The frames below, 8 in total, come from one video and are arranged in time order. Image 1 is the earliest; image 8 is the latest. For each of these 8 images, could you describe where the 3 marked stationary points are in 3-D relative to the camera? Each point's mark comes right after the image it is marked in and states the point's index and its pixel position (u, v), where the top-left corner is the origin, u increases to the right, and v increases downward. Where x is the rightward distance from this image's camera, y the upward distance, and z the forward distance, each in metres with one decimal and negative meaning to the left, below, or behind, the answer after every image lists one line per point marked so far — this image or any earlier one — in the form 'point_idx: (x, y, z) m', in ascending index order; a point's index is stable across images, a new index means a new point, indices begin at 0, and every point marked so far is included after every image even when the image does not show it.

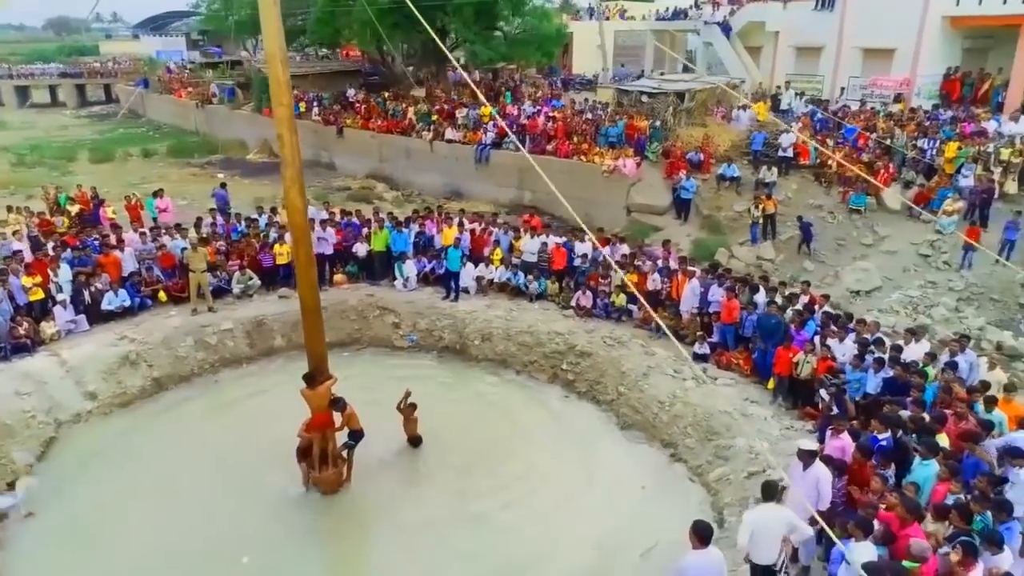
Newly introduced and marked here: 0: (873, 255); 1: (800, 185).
0: (+7.9, +0.7, +15.7) m
1: (+7.1, +2.6, +17.9) m
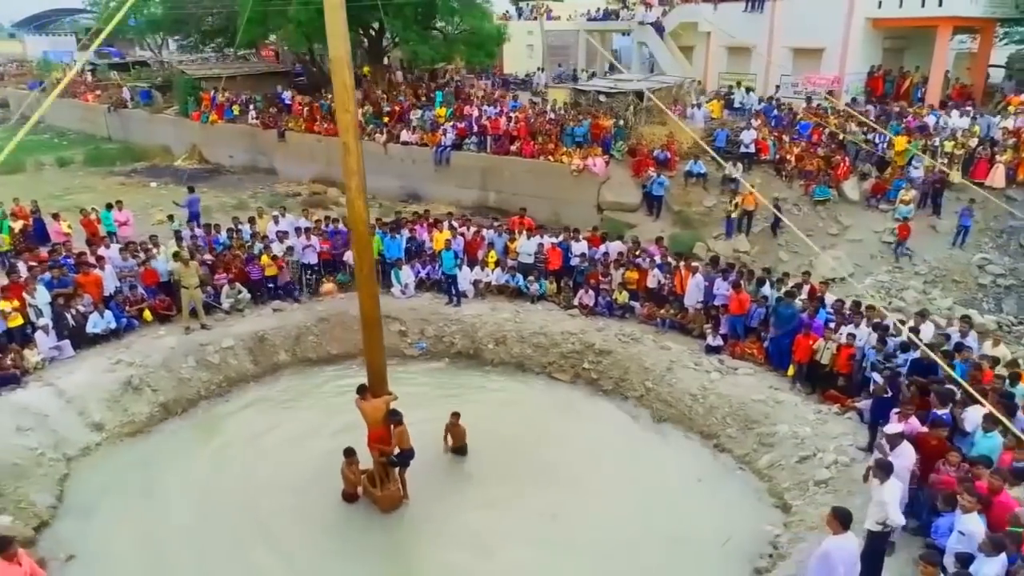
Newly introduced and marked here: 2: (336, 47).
0: (+7.6, +1.0, +16.7) m
1: (+6.5, +2.8, +18.7) m
2: (-1.8, +2.4, +7.3) m
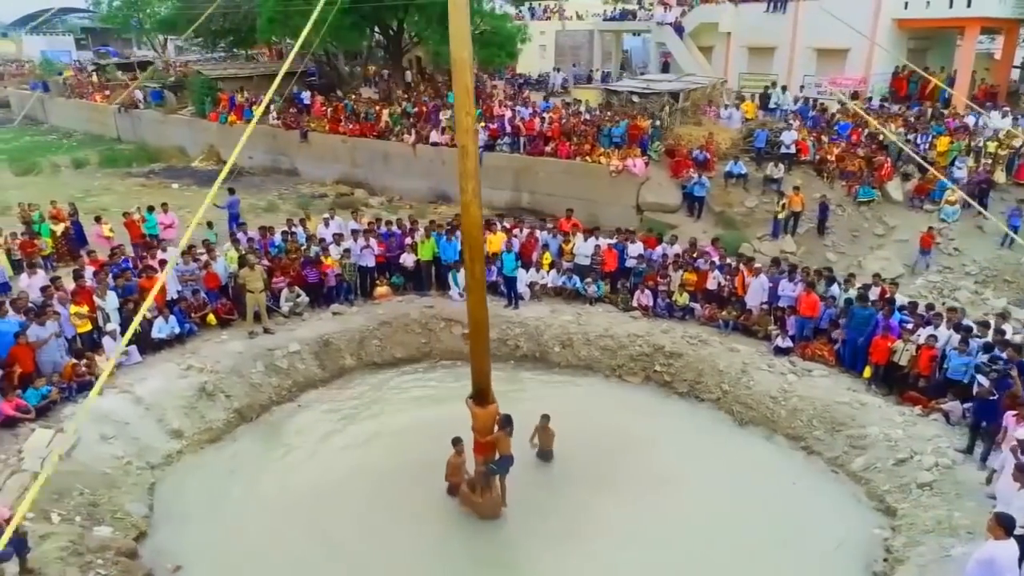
0: (+8.7, +1.0, +16.7) m
1: (+7.6, +2.8, +18.7) m
2: (-0.5, +2.4, +7.2) m
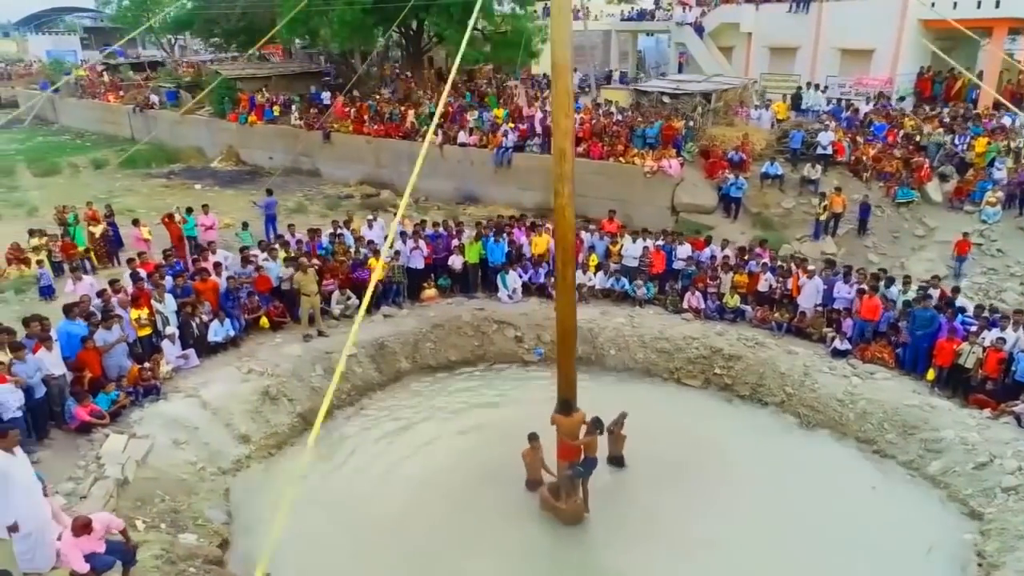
0: (+9.7, +1.0, +16.7) m
1: (+8.5, +2.8, +18.7) m
2: (+0.5, +2.3, +7.1) m
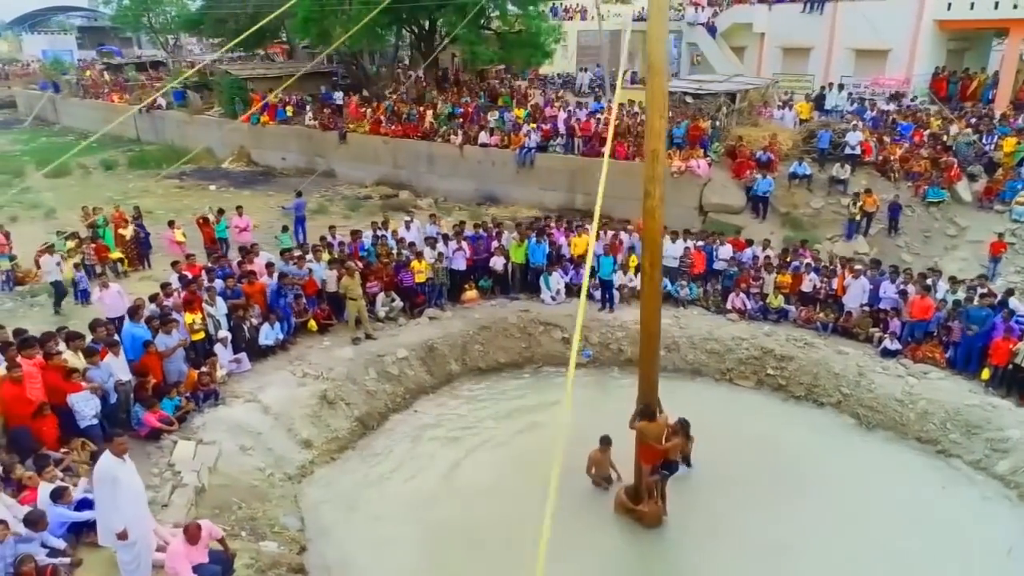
0: (+10.5, +1.0, +16.8) m
1: (+9.3, +2.8, +18.8) m
2: (+1.4, +2.3, +7.1) m
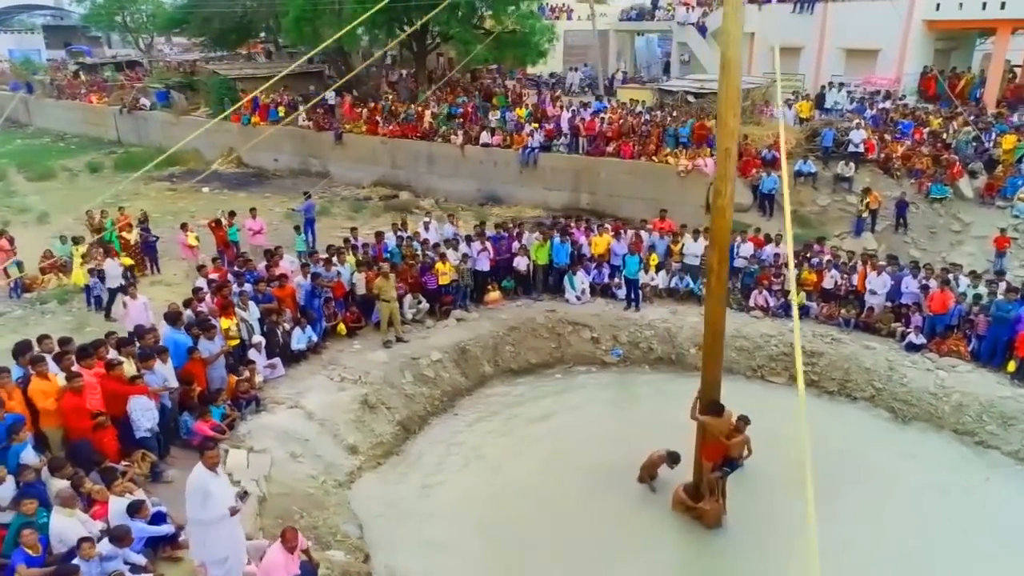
0: (+10.8, +1.1, +17.1) m
1: (+9.5, +2.9, +19.1) m
2: (+2.1, +2.3, +7.1) m
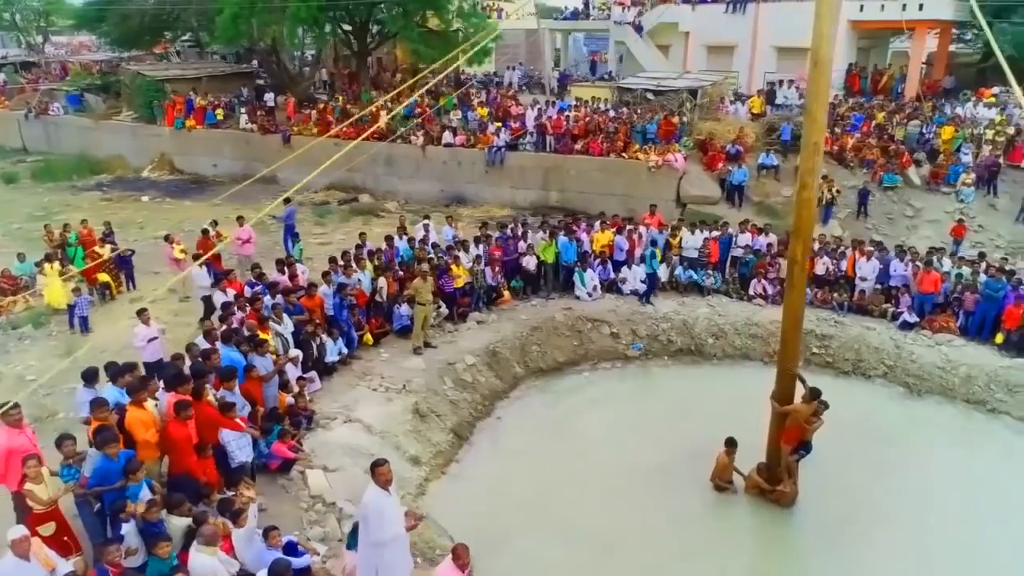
0: (+10.5, +1.6, +18.5) m
1: (+8.9, +3.3, +20.2) m
2: (+3.1, +2.4, +7.4) m
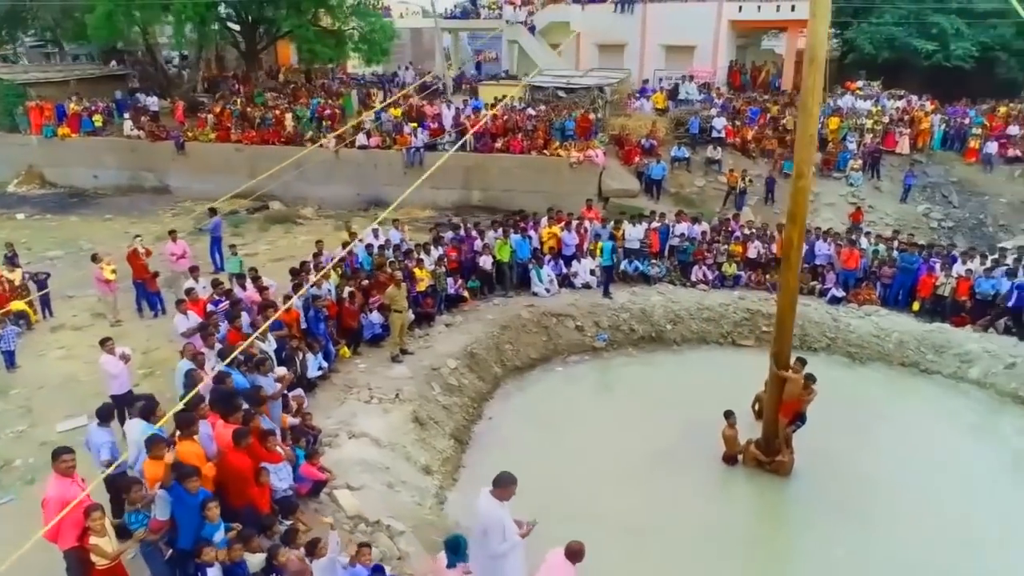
0: (+8.7, +2.2, +20.2) m
1: (+6.7, +3.9, +21.6) m
2: (+3.3, +2.6, +8.0) m
